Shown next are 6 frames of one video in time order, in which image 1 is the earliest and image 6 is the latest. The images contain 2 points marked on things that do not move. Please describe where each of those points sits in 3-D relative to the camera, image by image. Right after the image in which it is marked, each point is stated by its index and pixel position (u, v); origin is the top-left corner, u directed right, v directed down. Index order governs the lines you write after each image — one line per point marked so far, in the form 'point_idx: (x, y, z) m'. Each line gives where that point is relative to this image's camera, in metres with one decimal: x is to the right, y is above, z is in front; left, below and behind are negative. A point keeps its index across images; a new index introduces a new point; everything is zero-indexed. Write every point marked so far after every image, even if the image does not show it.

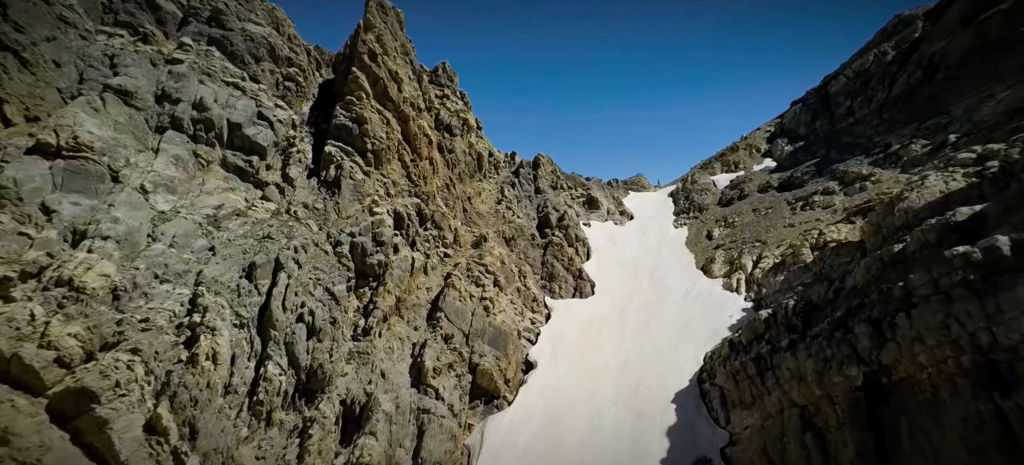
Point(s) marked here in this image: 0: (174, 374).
0: (-10.2, -4.3, +15.2) m
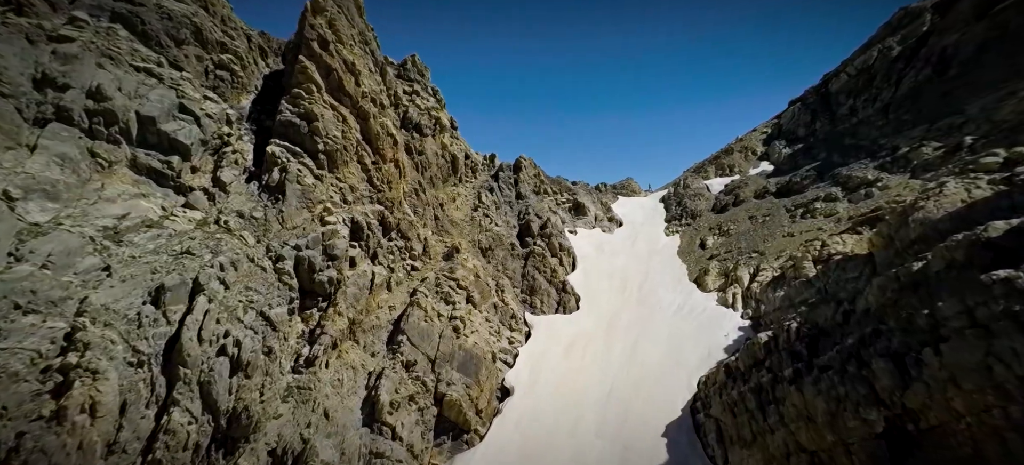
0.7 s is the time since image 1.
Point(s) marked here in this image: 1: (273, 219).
0: (-11.2, -4.7, +12.0) m
1: (-9.2, +0.5, +19.8) m
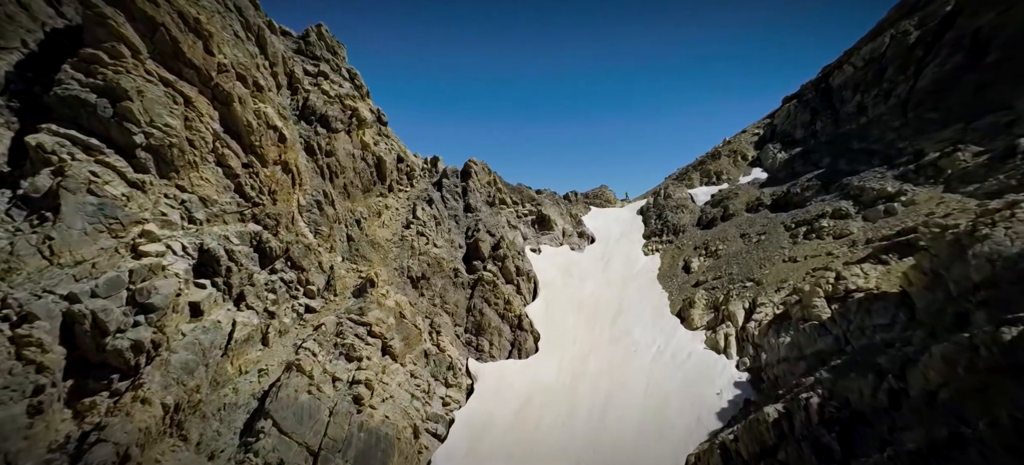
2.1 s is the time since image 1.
0: (-13.2, -5.6, +4.4) m
1: (-11.6, -0.5, +12.3) m
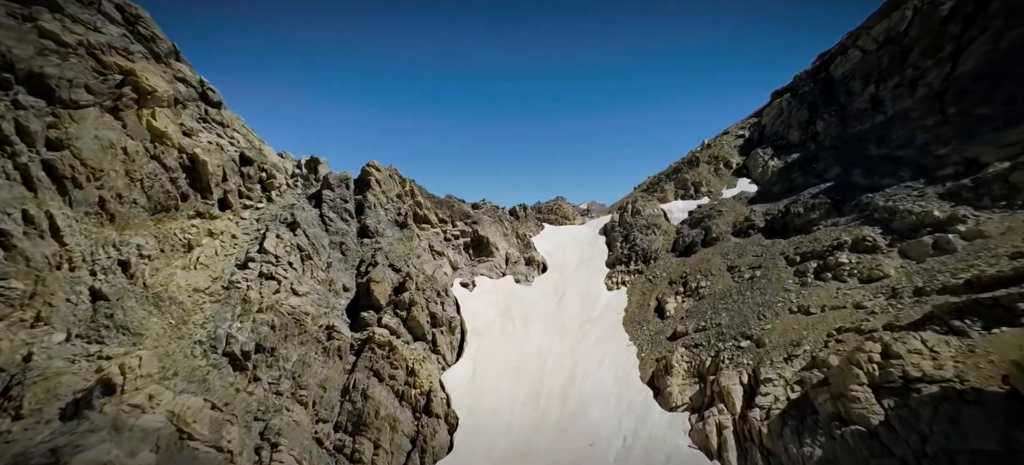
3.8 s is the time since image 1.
0: (-15.2, -6.6, -6.6) m
1: (-14.1, -1.6, +1.4) m
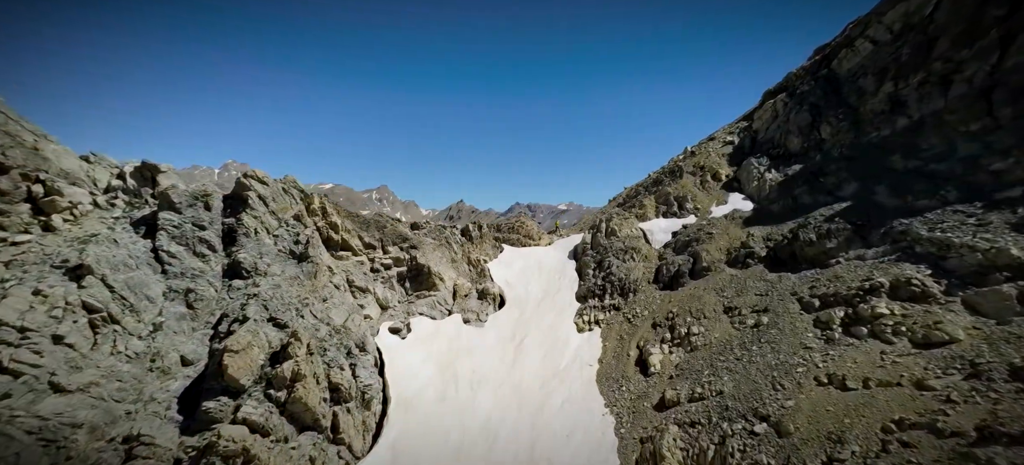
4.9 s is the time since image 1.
0: (-15.9, -7.5, -15.0) m
1: (-15.2, -2.6, -6.8) m
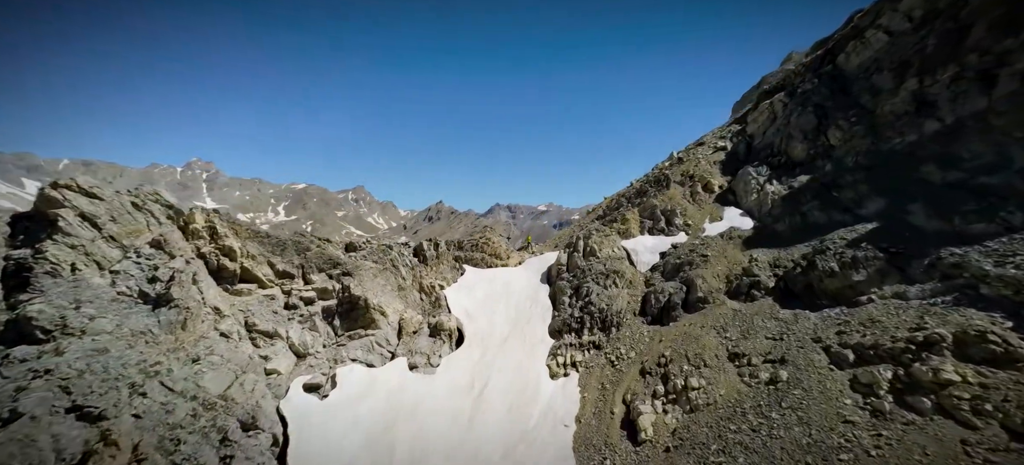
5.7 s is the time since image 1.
0: (-15.9, -8.1, -21.7) m
1: (-15.5, -3.4, -13.4) m
